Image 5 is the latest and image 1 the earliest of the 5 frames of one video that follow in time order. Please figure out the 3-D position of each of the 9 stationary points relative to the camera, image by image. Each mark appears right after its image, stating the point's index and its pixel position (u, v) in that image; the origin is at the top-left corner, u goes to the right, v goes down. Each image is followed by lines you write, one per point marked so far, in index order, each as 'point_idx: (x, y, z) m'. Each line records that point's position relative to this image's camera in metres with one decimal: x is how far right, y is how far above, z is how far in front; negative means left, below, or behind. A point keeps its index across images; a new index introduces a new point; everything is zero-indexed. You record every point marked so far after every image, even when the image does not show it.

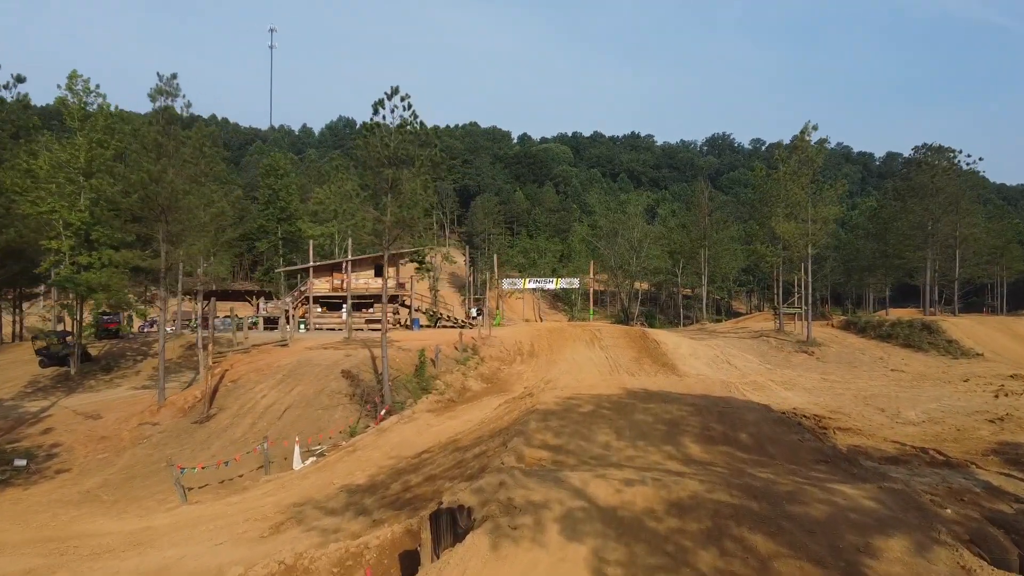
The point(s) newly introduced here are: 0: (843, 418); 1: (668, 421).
0: (+7.9, -3.1, +19.5) m
1: (+2.4, -2.0, +12.4) m
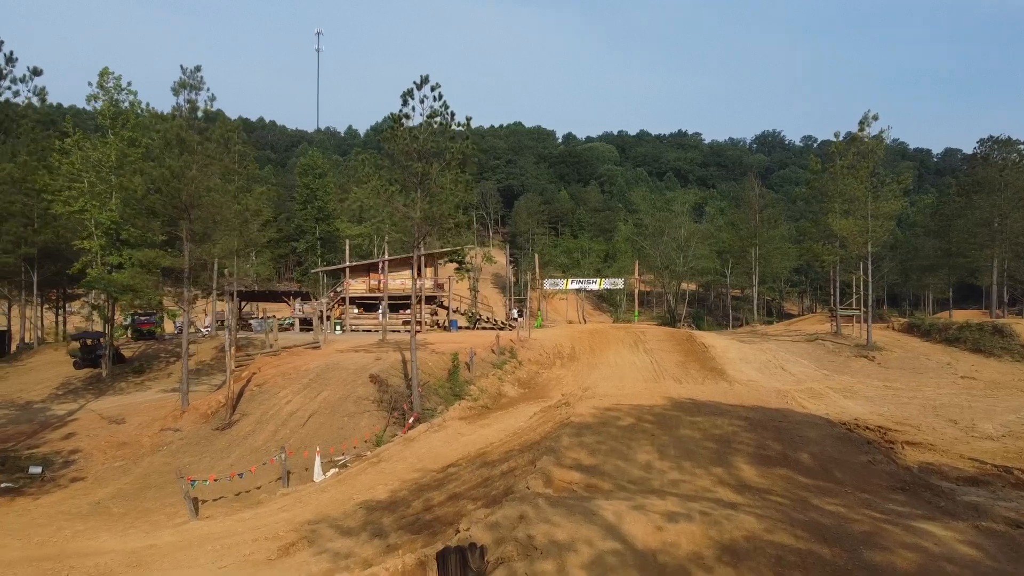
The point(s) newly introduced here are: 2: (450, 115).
0: (+8.7, -3.1, +17.8) m
1: (+2.8, -2.0, +11.1) m
2: (-1.4, +3.9, +18.2) m
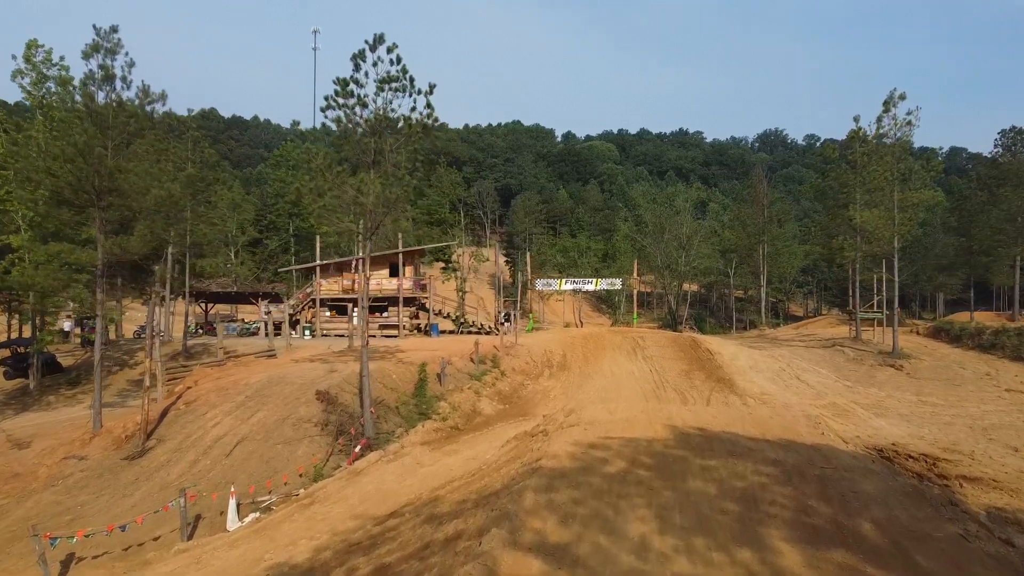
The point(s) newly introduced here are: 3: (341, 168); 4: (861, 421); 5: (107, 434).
0: (+8.1, -3.1, +14.7) m
1: (+2.2, -2.0, +8.0) m
2: (-1.9, +3.9, +15.2) m
3: (-3.4, +2.4, +16.2) m
4: (+7.8, -3.0, +18.1) m
5: (-8.1, -2.9, +16.3) m
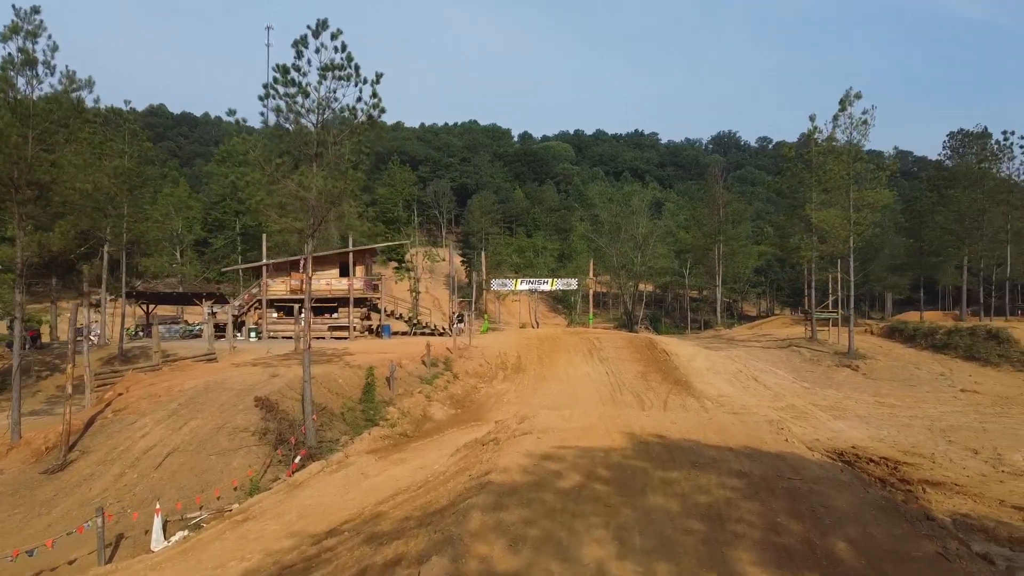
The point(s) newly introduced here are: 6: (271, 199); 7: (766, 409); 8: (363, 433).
0: (+7.3, -3.1, +14.4) m
1: (+1.7, -2.0, +7.4) m
2: (-2.8, +3.9, +14.3) m
3: (-4.3, +2.4, +15.2) m
4: (+6.7, -3.0, +17.8) m
5: (-9.0, -2.9, +15.2) m
6: (-4.5, +1.6, +15.2) m
7: (+6.0, -2.9, +19.3) m
8: (-3.0, -2.9, +16.2) m
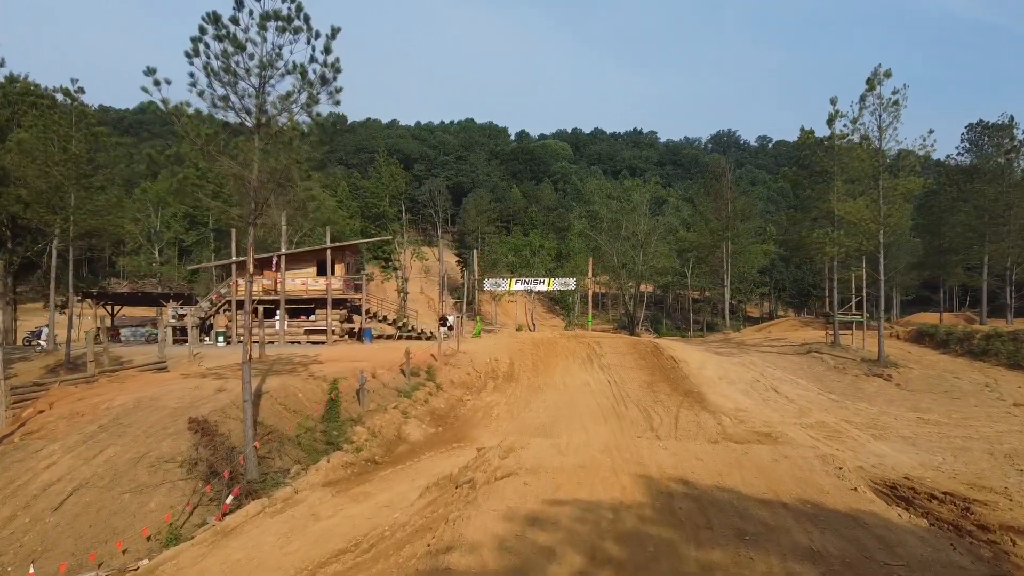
0: (+7.1, -3.1, +11.8) m
1: (+1.5, -2.0, +4.8) m
2: (-3.0, +3.9, +11.8) m
3: (-4.5, +2.4, +12.7) m
4: (+6.5, -3.0, +15.2) m
5: (-9.3, -2.9, +12.5) m
6: (-4.7, +1.7, +12.6) m
7: (+5.8, -2.8, +16.7) m
8: (-3.2, -2.9, +13.6) m
